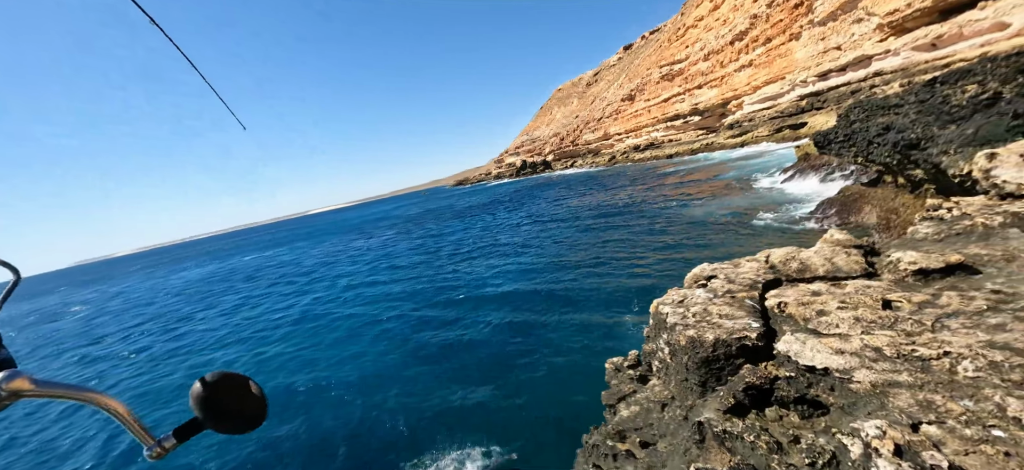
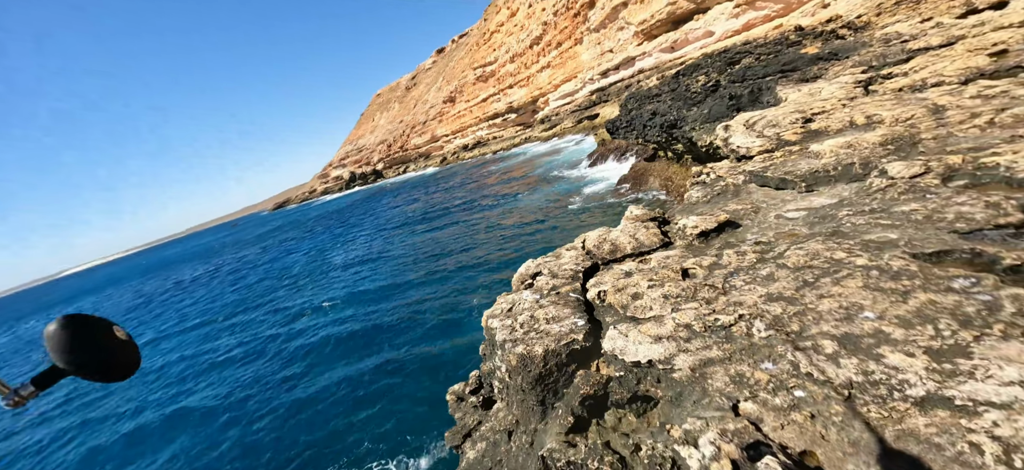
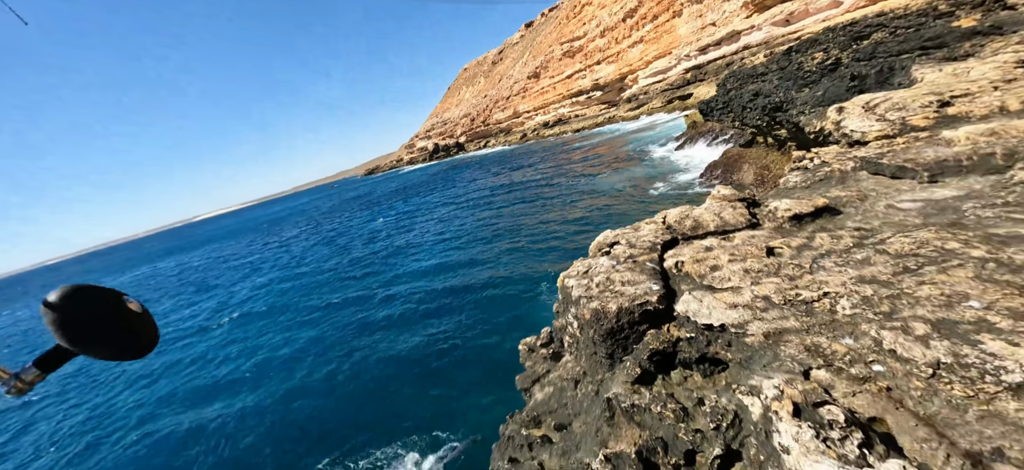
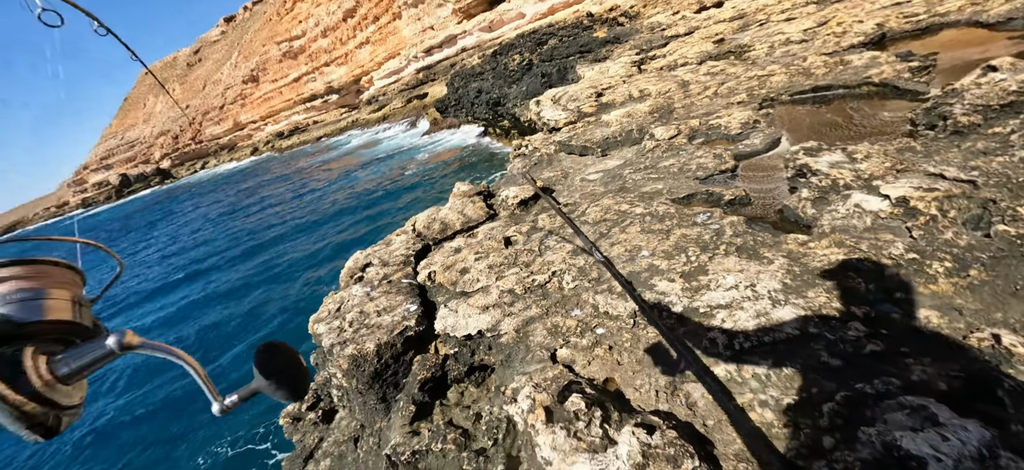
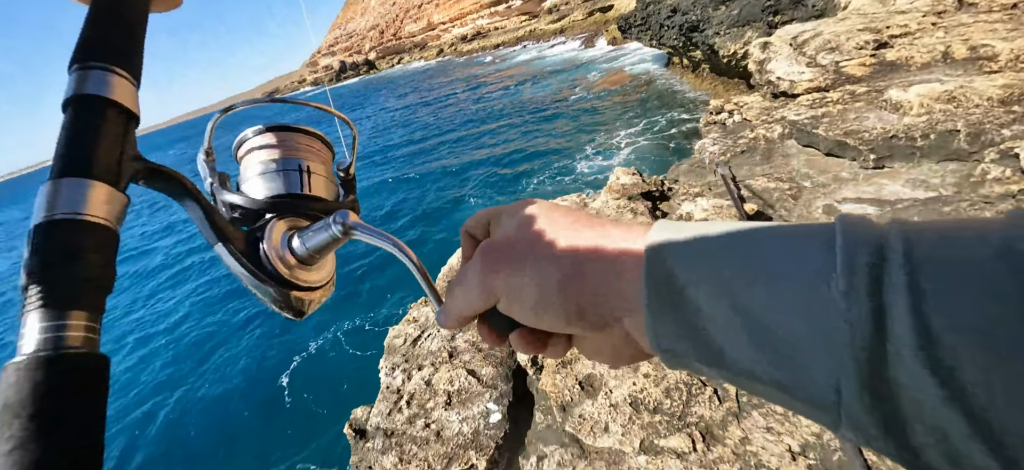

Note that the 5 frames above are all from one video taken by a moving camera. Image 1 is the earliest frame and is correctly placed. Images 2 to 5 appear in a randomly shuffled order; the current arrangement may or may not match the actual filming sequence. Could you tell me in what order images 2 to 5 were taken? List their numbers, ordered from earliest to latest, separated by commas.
3, 2, 4, 5
